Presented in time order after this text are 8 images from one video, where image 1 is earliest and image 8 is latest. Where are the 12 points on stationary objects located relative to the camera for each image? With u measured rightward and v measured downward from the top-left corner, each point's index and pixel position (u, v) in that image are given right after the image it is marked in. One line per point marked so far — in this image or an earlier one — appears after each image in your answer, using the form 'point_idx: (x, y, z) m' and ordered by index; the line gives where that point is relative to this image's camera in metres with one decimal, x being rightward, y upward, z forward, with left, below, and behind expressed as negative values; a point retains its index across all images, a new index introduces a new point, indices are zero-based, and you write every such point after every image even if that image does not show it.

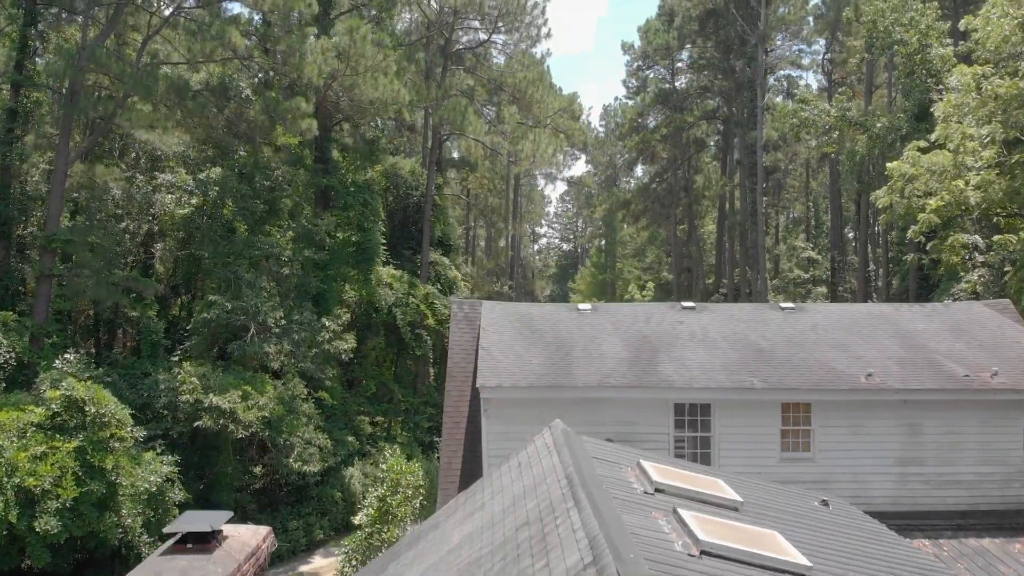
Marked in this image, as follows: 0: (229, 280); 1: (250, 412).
0: (-6.0, +0.2, +14.9) m
1: (-4.9, -2.3, +13.0) m
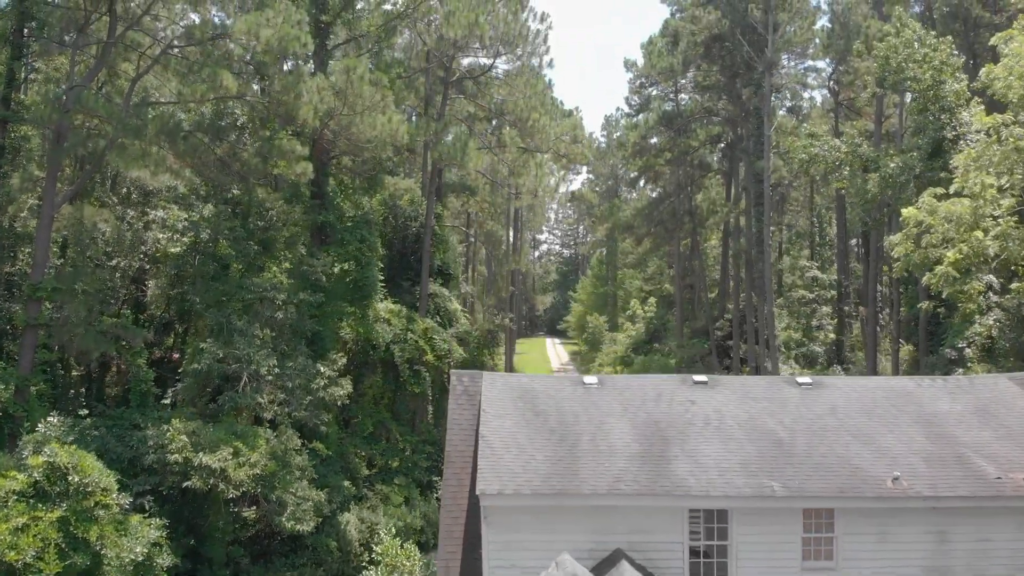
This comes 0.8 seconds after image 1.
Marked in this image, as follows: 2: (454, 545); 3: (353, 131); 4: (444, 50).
0: (-6.0, -0.7, +14.4) m
1: (-4.9, -3.3, +12.5) m
2: (-0.7, -2.9, +7.8) m
3: (-3.5, +3.4, +15.2) m
4: (-2.1, +5.8, +17.6) m
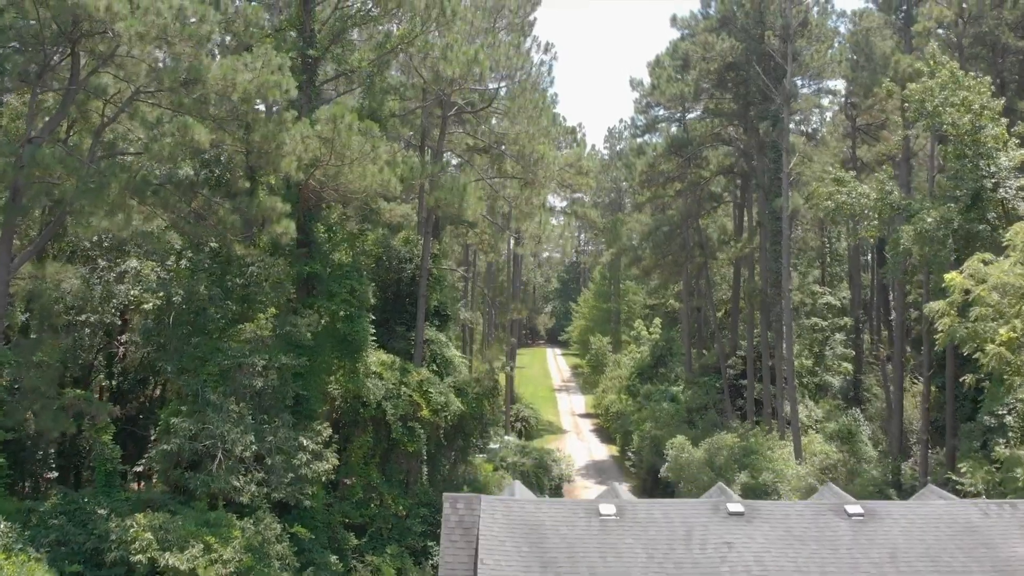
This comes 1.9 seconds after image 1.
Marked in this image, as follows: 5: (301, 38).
0: (-6.0, -2.0, +13.2) m
1: (-4.8, -4.5, +11.3) m
2: (-0.6, -4.2, +6.6) m
3: (-3.4, +2.1, +14.0) m
4: (-2.1, +4.5, +16.3) m
5: (-4.7, +5.7, +16.0) m
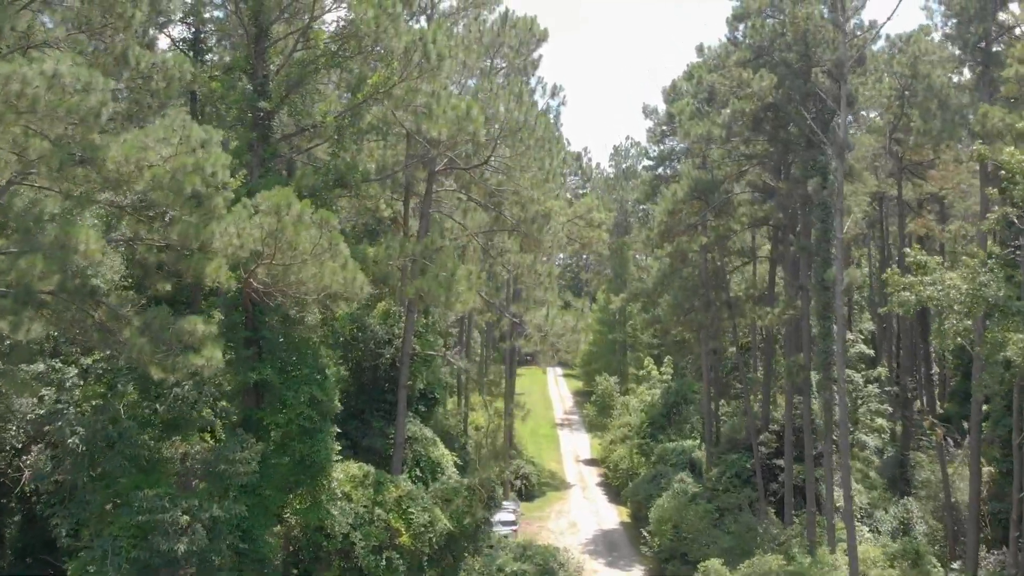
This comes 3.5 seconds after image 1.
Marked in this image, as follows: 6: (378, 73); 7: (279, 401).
0: (-6.0, -4.0, +10.0) m
1: (-4.9, -6.6, +8.1) m
2: (-0.7, -6.2, +3.5) m
3: (-3.4, +0.1, +10.8) m
4: (-2.1, +2.5, +13.2) m
5: (-4.7, +3.7, +12.9) m
6: (-2.5, +4.1, +13.1) m
7: (-4.3, -2.1, +13.1) m
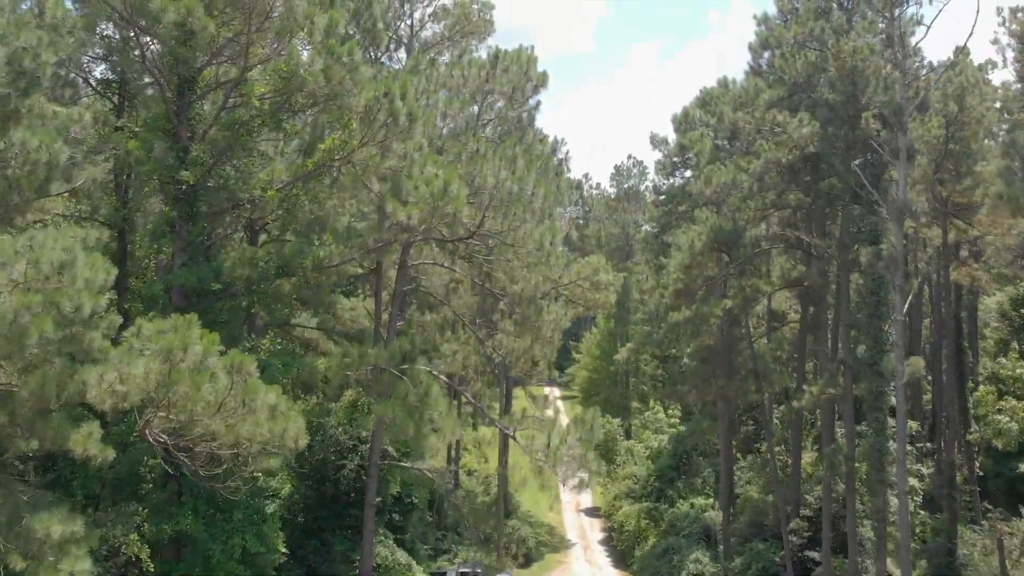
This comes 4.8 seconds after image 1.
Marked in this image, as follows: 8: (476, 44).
0: (-6.1, -5.8, +7.2) m
1: (-5.0, -8.3, +5.3) m
2: (-0.8, -7.9, +0.7) m
3: (-3.6, -1.7, +8.0) m
4: (-2.2, +0.7, +10.4) m
5: (-4.9, +1.9, +10.1) m
6: (-2.6, +2.3, +10.3) m
7: (-4.5, -3.9, +10.3) m
8: (-0.9, +6.0, +17.1) m
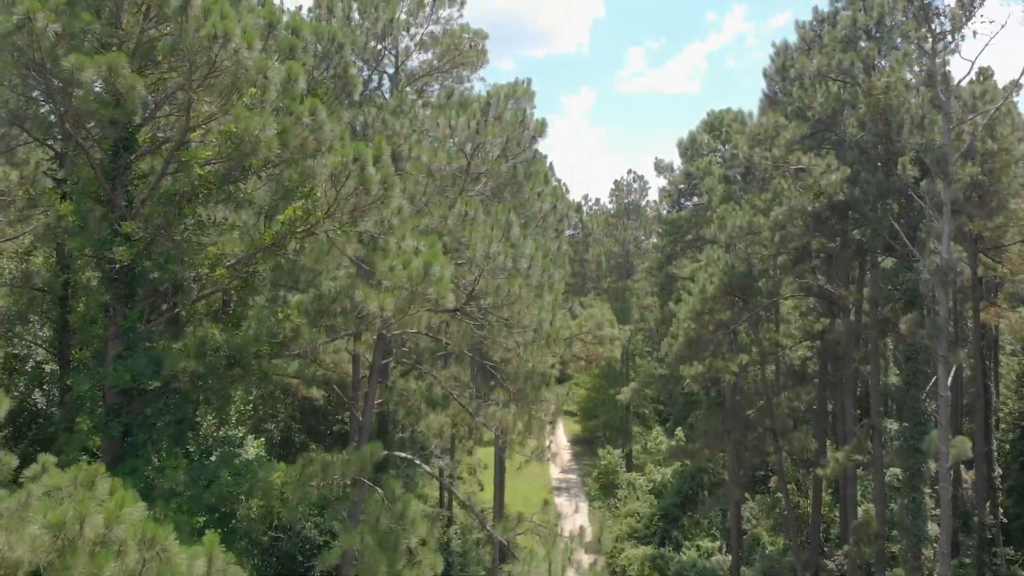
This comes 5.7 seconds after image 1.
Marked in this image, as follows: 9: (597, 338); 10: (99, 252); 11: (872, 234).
0: (-6.2, -7.0, +5.6) m
1: (-5.1, -9.5, +3.7) m
2: (-0.8, -9.1, -0.9) m
3: (-3.7, -2.9, +6.5) m
4: (-2.3, -0.5, +8.9) m
5: (-5.0, +0.7, +8.5) m
6: (-2.7, +1.1, +8.7) m
7: (-4.5, -5.1, +8.7) m
8: (-1.0, +4.7, +15.6) m
9: (+1.8, -1.1, +15.2) m
10: (-5.1, +0.4, +8.5) m
11: (+7.0, +1.0, +13.5) m
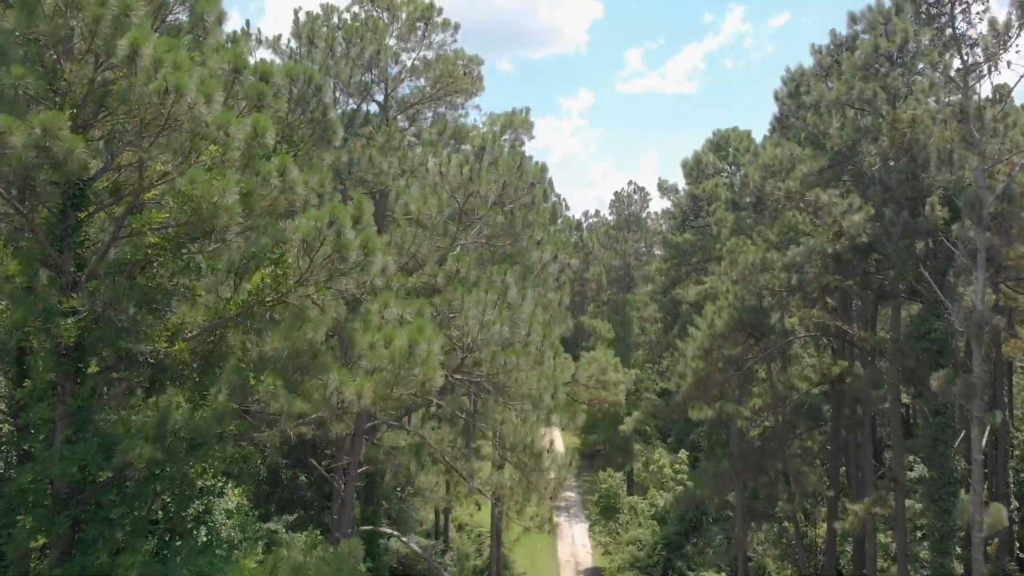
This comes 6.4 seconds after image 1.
0: (-6.2, -7.9, +4.7) m
1: (-5.1, -10.4, +2.8) m
2: (-0.8, -10.0, -1.9) m
3: (-3.7, -3.7, +5.5) m
4: (-2.4, -1.4, +7.9) m
5: (-5.0, -0.2, +7.5) m
6: (-2.8, +0.2, +7.8) m
7: (-4.6, -5.9, +7.7) m
8: (-1.0, +3.9, +14.6) m
9: (+1.8, -1.9, +14.2) m
10: (-5.1, -0.5, +7.6) m
11: (+6.9, +0.2, +12.6) m
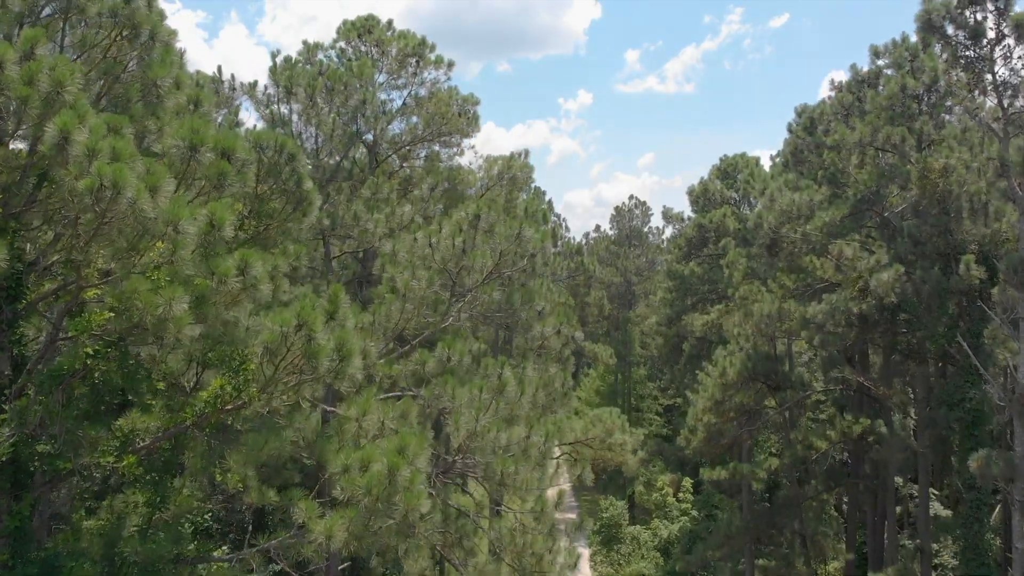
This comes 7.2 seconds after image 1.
0: (-6.3, -8.9, +3.7) m
1: (-5.1, -11.5, +1.7) m
2: (-0.8, -11.0, -2.9) m
3: (-3.7, -4.8, +4.5) m
4: (-2.4, -2.4, +6.9) m
5: (-5.0, -1.2, +6.5) m
6: (-2.8, -0.9, +6.8) m
7: (-4.6, -7.0, +6.7) m
8: (-1.1, +2.8, +13.6) m
9: (+1.8, -3.0, +13.2) m
10: (-5.1, -1.5, +6.6) m
11: (+6.9, -0.9, +11.6) m
